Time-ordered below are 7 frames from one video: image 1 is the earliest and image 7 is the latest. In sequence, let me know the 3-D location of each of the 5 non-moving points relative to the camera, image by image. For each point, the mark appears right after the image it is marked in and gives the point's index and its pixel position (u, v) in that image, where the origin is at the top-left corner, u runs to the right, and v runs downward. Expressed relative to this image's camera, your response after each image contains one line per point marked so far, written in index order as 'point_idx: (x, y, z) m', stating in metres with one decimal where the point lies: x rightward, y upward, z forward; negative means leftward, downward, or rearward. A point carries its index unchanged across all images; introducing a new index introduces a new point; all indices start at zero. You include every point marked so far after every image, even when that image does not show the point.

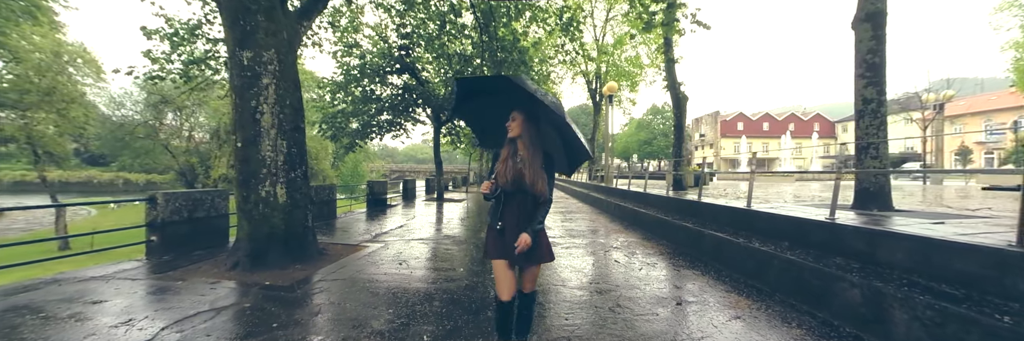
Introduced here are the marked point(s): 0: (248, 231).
0: (-4.0, -0.9, +4.9) m
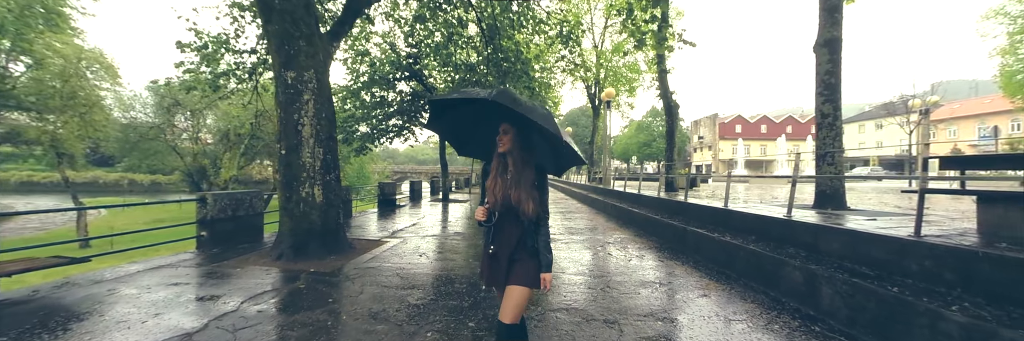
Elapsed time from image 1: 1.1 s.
0: (-3.9, -1.0, +5.7) m
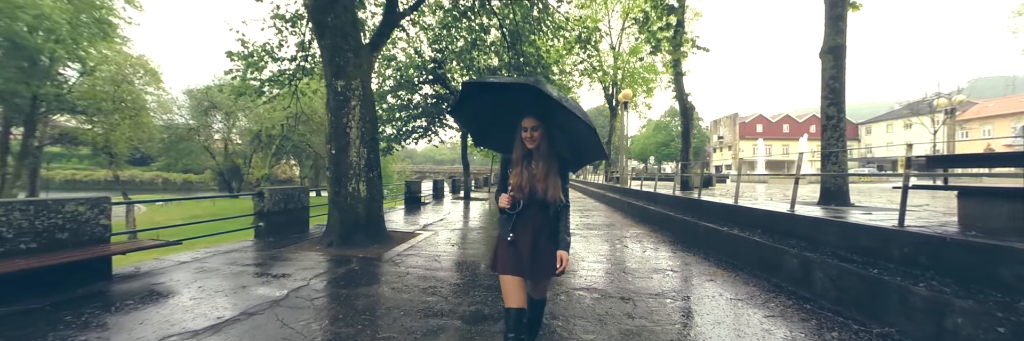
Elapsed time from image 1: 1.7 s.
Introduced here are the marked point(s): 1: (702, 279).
0: (-3.4, -0.9, +6.4) m
1: (+2.8, -1.6, +4.7) m
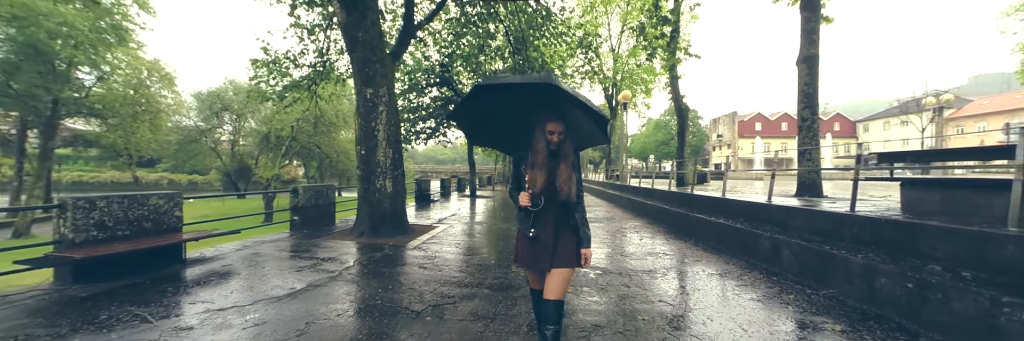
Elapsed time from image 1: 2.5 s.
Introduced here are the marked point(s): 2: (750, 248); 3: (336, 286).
0: (-3.2, -0.9, +7.1) m
1: (+3.0, -1.5, +5.5) m
2: (+4.0, -1.3, +5.4) m
3: (-2.3, -1.6, +4.5) m
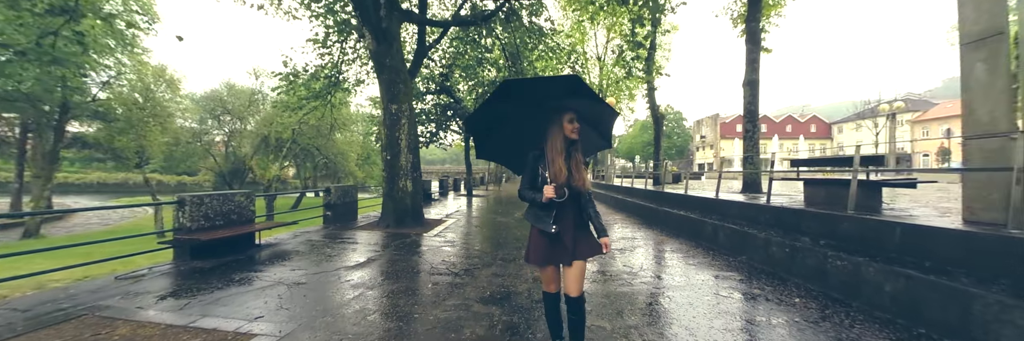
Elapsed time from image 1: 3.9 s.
0: (-3.2, -1.0, +8.5) m
1: (+3.1, -1.6, +7.0) m
2: (+4.1, -1.4, +7.0) m
3: (-2.2, -1.7, +5.9) m
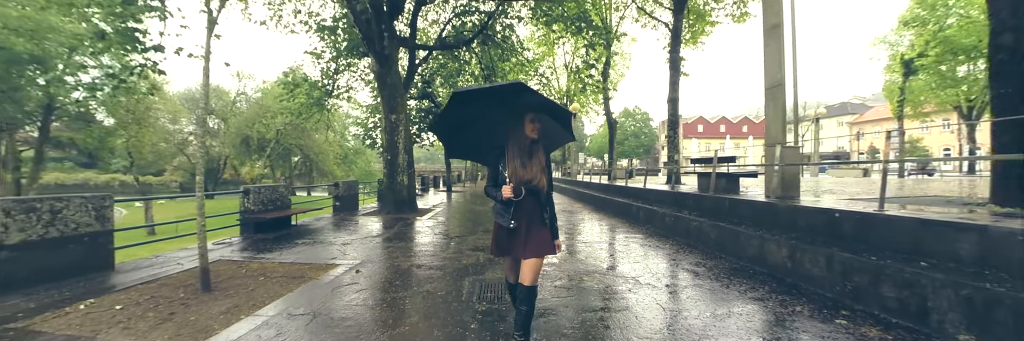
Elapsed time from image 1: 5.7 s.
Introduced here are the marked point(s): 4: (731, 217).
0: (-3.9, -0.9, +10.5) m
1: (+2.5, -1.5, +9.4) m
2: (+3.5, -1.2, +9.4) m
3: (-2.7, -1.6, +8.0) m
4: (+4.4, -0.9, +6.4) m
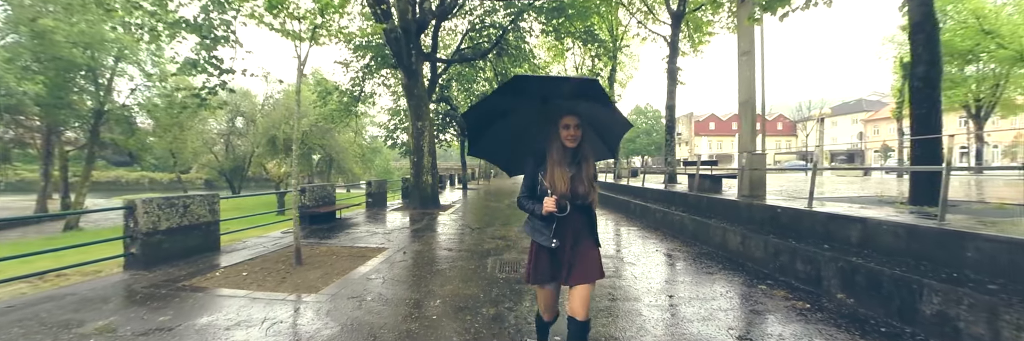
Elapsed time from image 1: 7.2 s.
0: (-3.5, -0.9, +11.9) m
1: (+2.8, -1.5, +10.6) m
2: (+3.8, -1.3, +10.6) m
3: (-2.4, -1.7, +9.4) m
4: (+4.6, -1.0, +7.6) m
